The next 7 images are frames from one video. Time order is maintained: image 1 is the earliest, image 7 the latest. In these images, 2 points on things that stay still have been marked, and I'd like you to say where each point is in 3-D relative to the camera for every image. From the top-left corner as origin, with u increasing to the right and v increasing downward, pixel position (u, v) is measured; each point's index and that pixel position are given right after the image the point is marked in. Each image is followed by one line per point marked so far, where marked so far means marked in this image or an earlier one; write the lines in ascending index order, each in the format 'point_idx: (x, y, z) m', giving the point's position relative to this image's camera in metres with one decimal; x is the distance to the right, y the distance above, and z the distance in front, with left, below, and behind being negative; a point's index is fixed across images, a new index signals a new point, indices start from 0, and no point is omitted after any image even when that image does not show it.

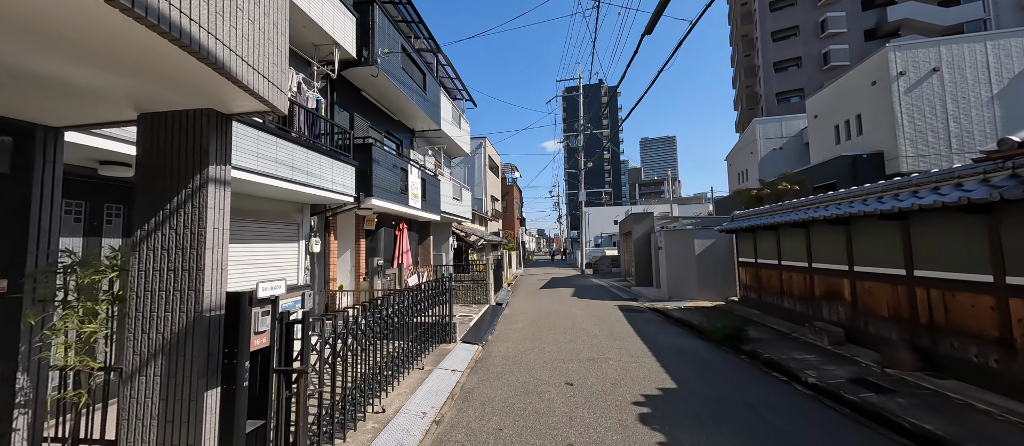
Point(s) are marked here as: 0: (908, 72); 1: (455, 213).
0: (+12.1, +4.6, +11.1) m
1: (-2.3, +0.4, +14.9) m
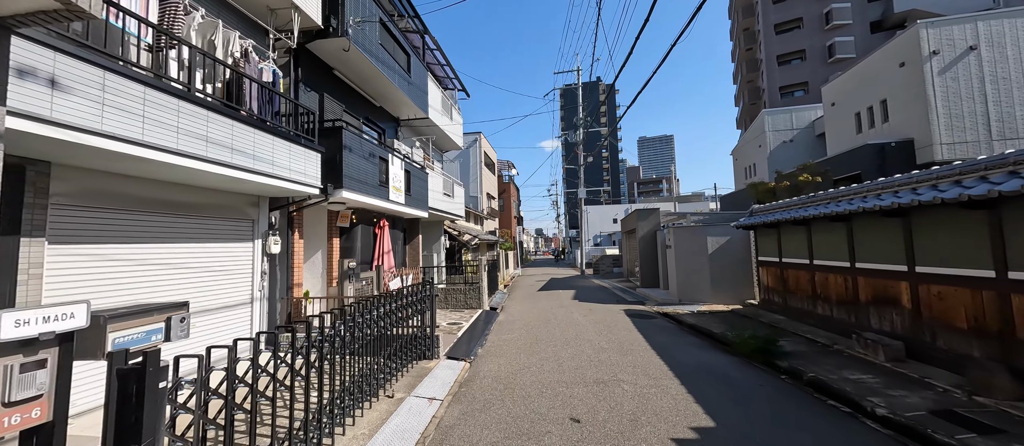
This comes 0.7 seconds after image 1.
0: (+11.9, +4.8, +10.1) m
1: (-2.5, +0.5, +13.8) m
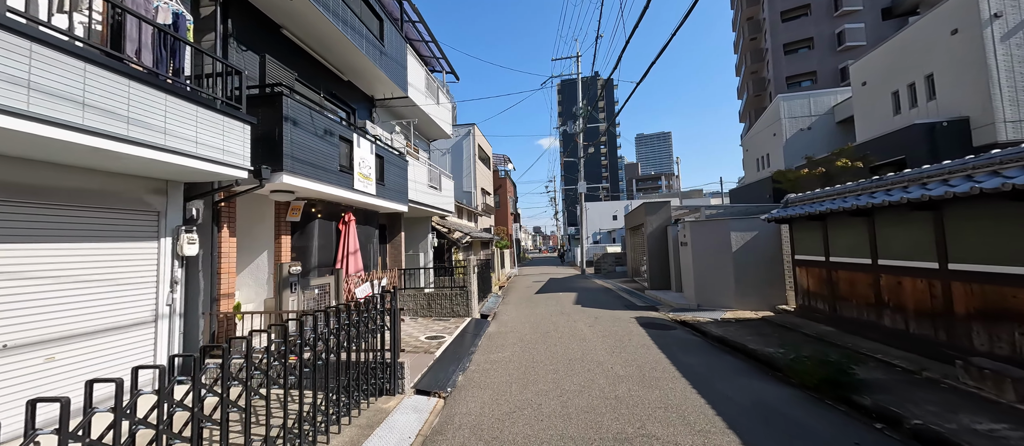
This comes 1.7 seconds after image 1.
0: (+11.7, +5.0, +8.6) m
1: (-2.7, +0.6, +12.3) m
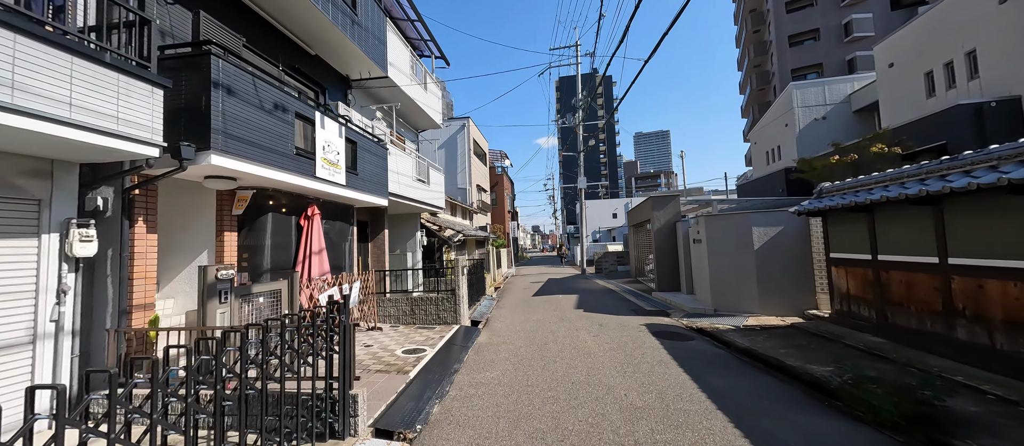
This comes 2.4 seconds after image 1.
0: (+11.5, +5.1, +7.6) m
1: (-2.9, +0.7, +11.2) m
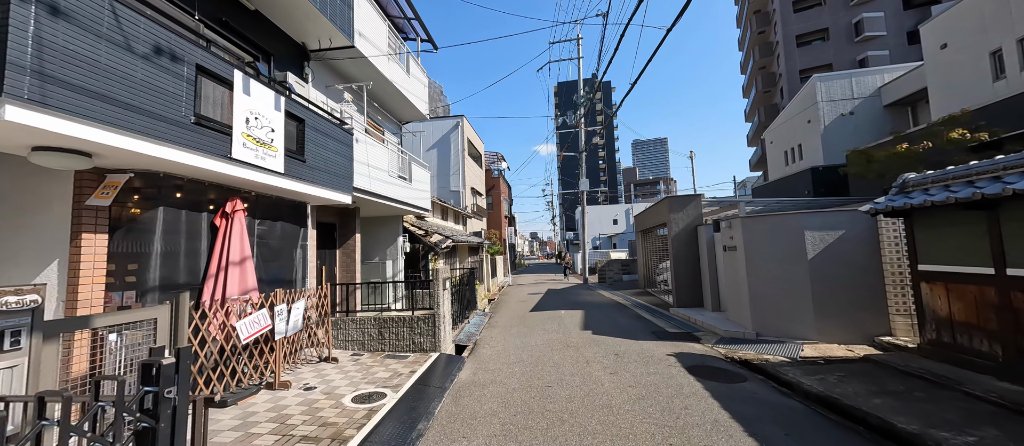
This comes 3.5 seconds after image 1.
0: (+11.4, +5.1, +6.1) m
1: (-3.0, +0.6, +9.6) m
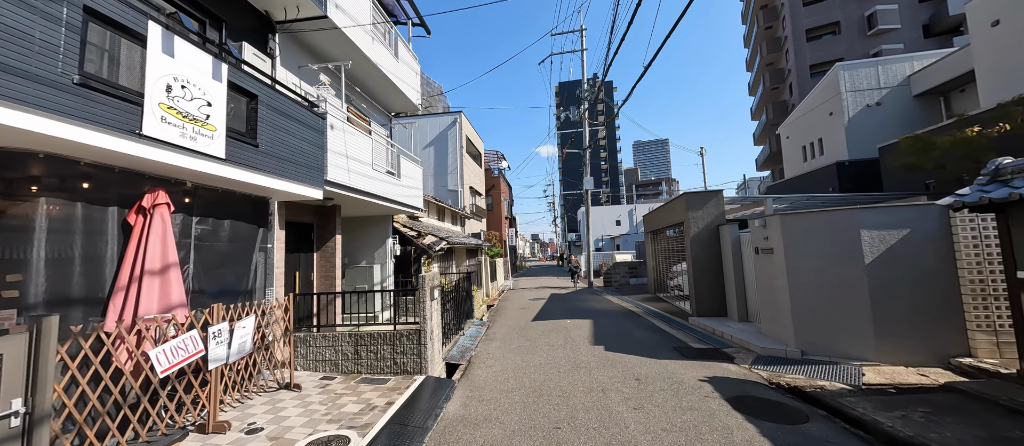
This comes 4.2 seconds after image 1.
0: (+11.4, +5.1, +5.0) m
1: (-3.0, +0.7, +8.5) m
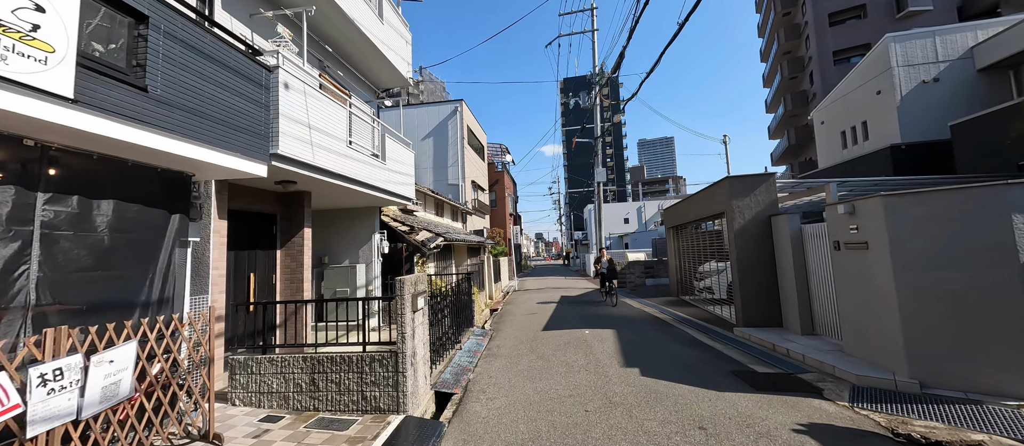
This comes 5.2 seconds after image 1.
0: (+11.5, +5.3, +3.4) m
1: (-2.9, +0.8, +7.0) m
